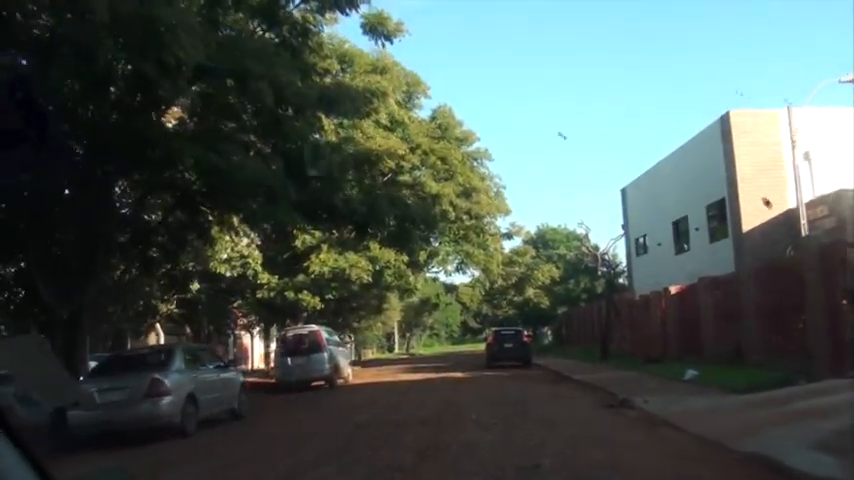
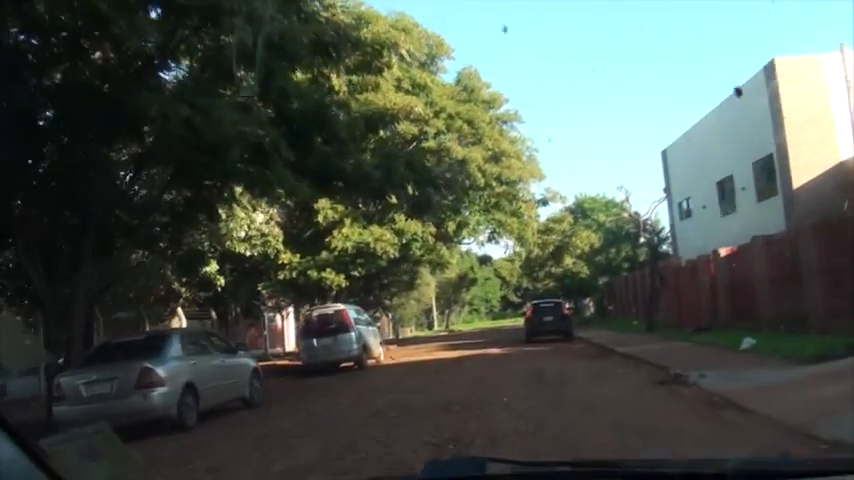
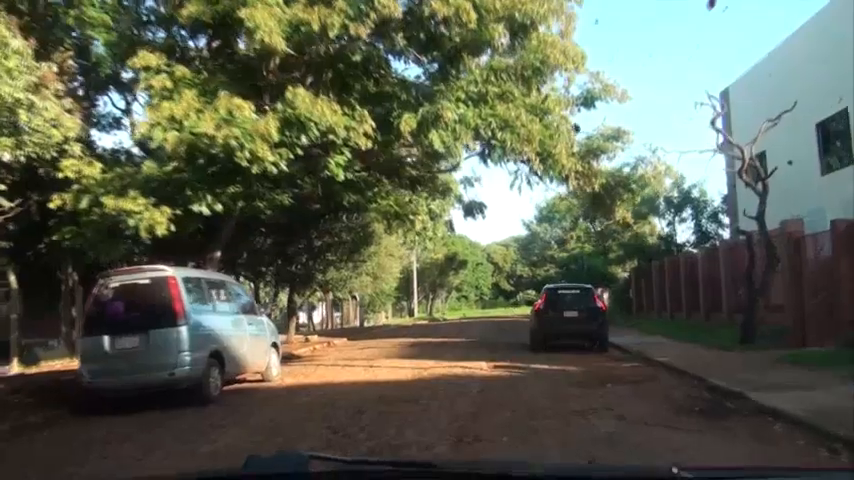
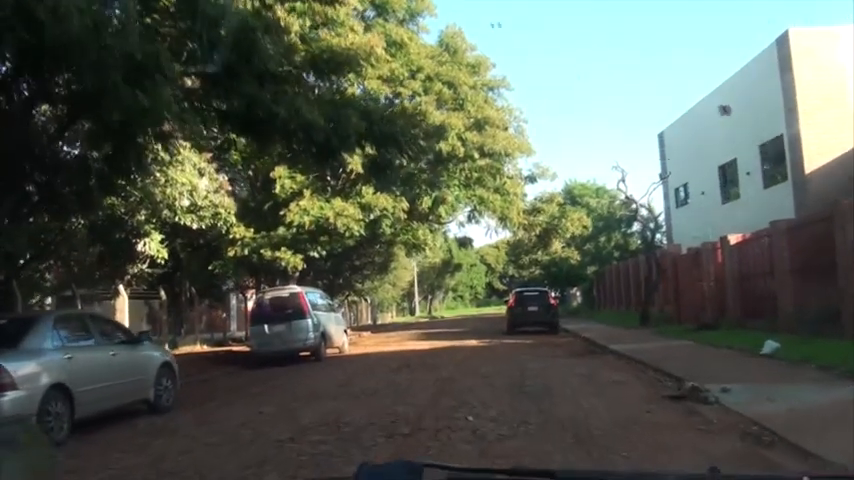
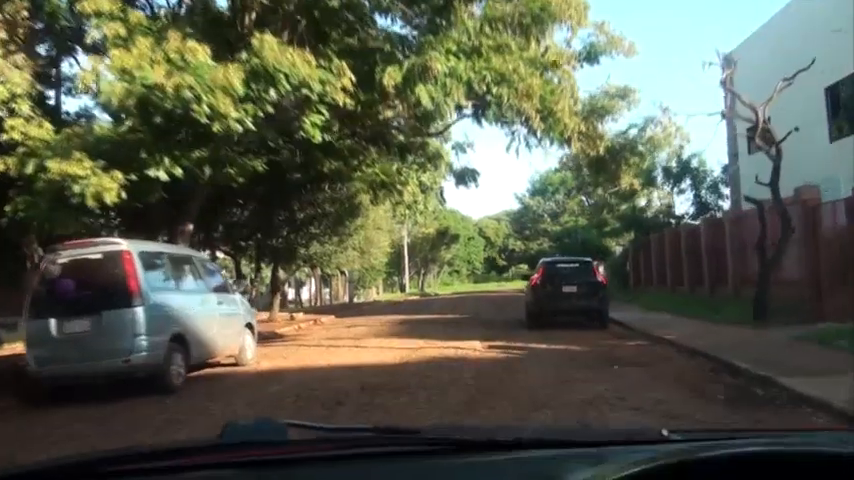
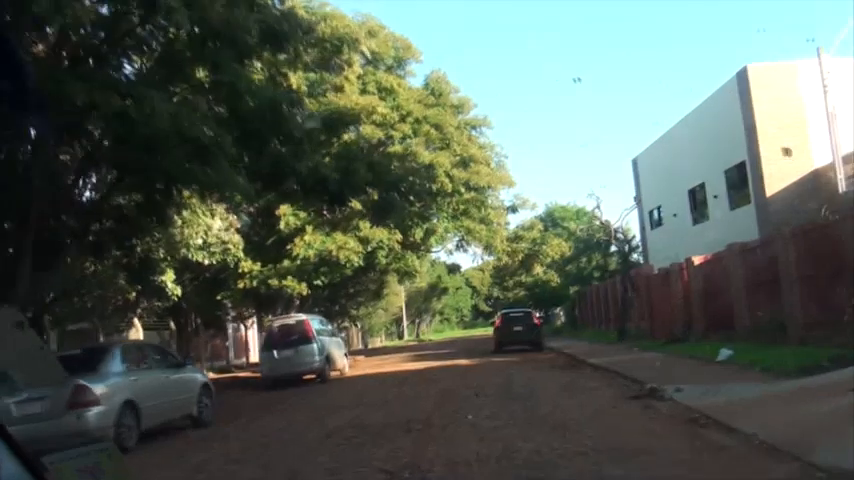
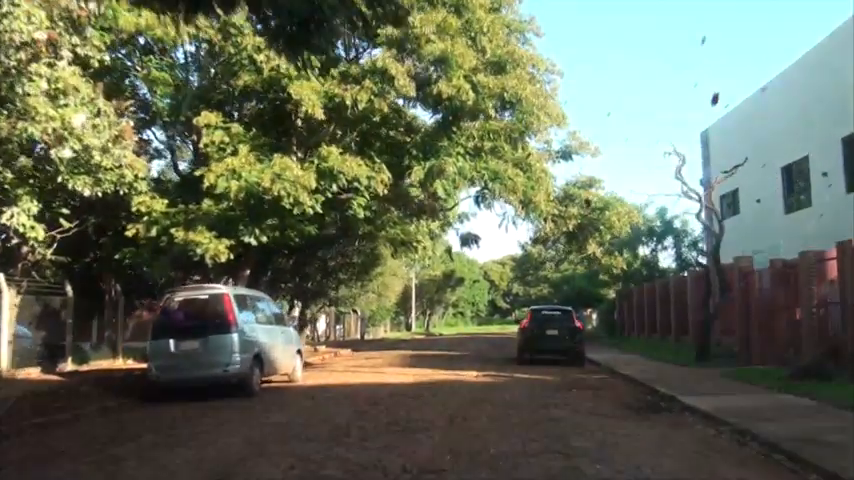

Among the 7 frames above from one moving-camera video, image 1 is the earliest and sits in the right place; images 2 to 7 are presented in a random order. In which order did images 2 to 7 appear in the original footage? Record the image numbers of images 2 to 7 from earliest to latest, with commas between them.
2, 6, 4, 7, 3, 5
